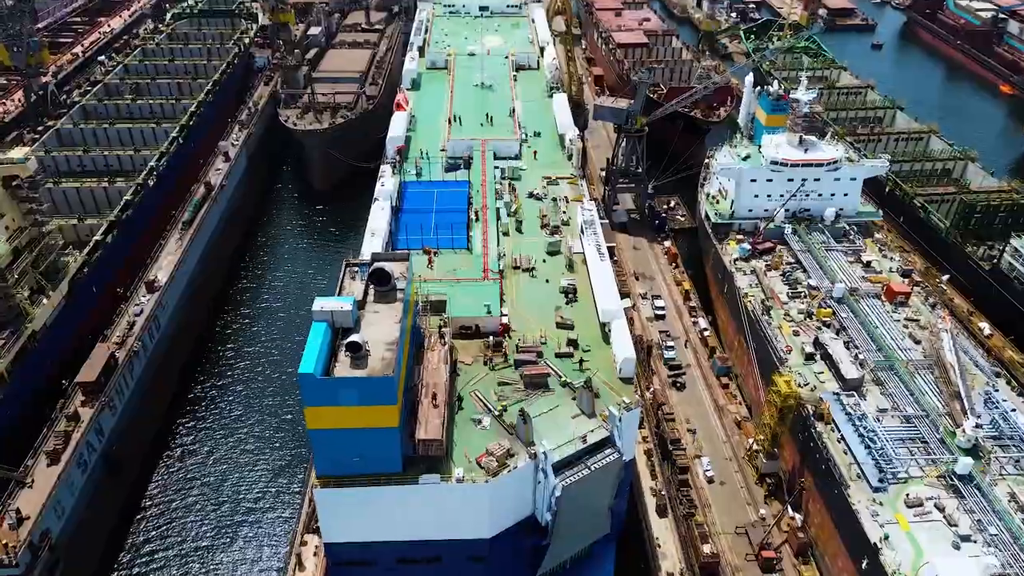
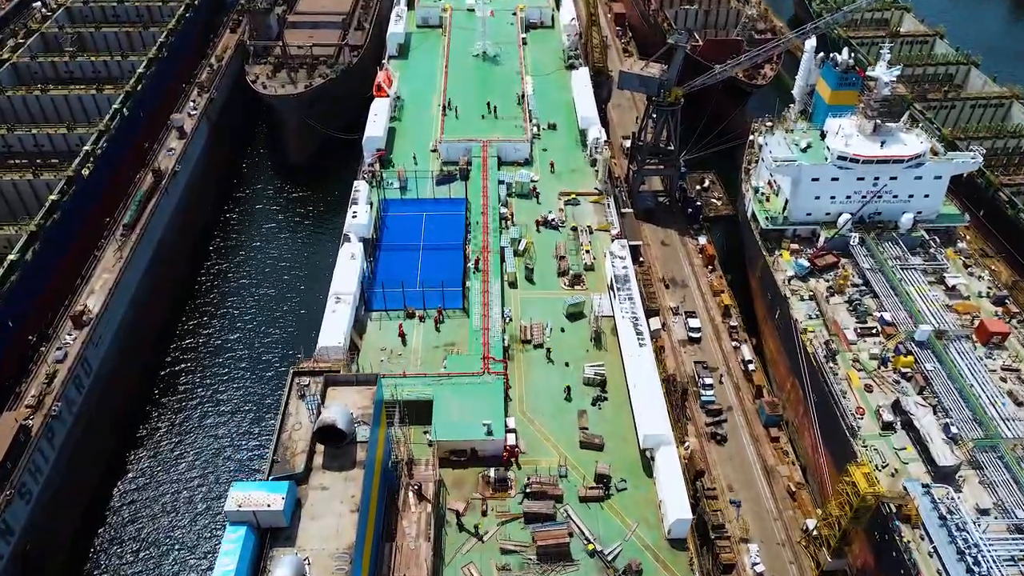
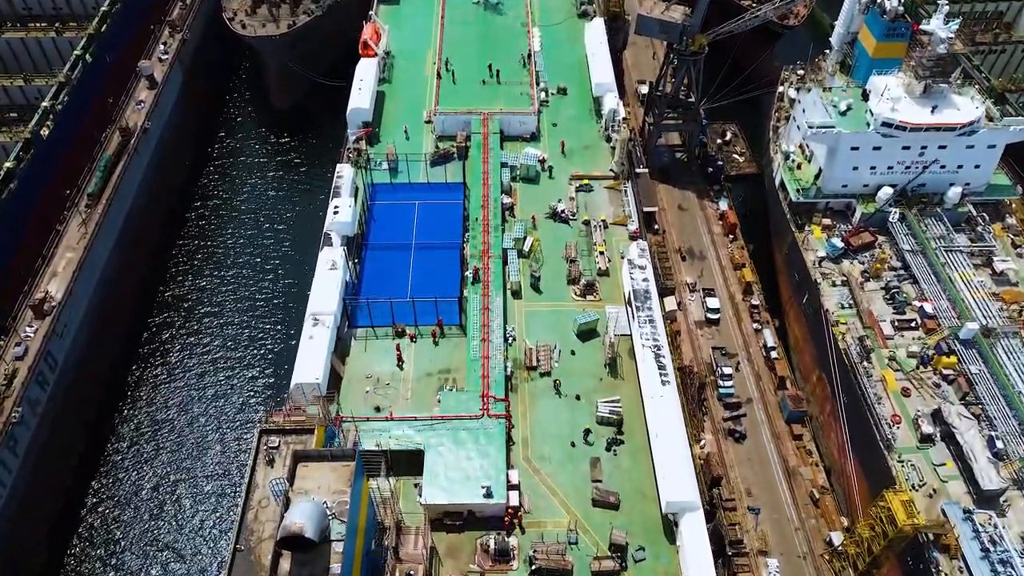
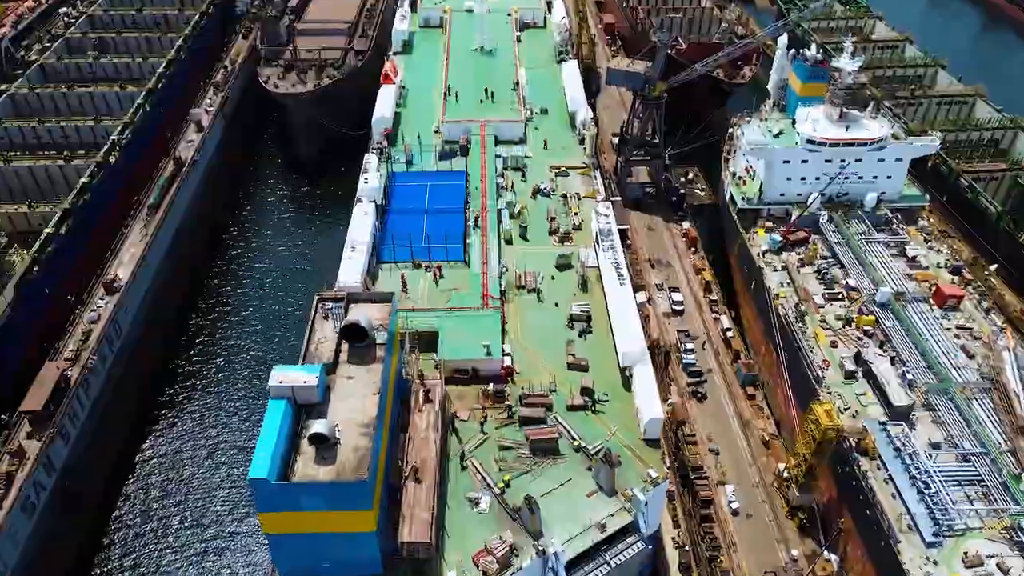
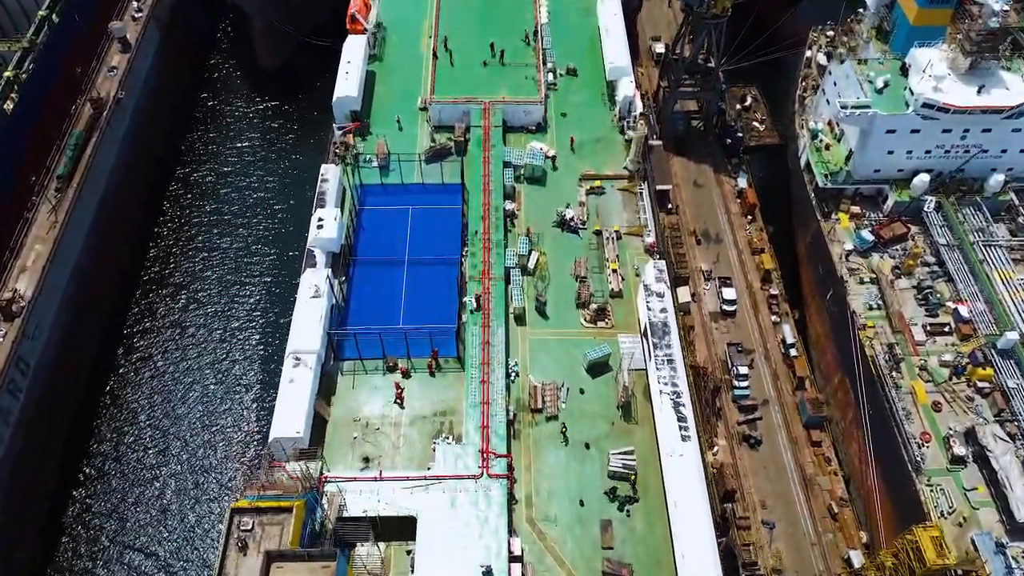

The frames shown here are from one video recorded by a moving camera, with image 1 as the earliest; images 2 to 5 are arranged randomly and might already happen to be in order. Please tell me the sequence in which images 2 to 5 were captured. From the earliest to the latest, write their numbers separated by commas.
4, 2, 3, 5
